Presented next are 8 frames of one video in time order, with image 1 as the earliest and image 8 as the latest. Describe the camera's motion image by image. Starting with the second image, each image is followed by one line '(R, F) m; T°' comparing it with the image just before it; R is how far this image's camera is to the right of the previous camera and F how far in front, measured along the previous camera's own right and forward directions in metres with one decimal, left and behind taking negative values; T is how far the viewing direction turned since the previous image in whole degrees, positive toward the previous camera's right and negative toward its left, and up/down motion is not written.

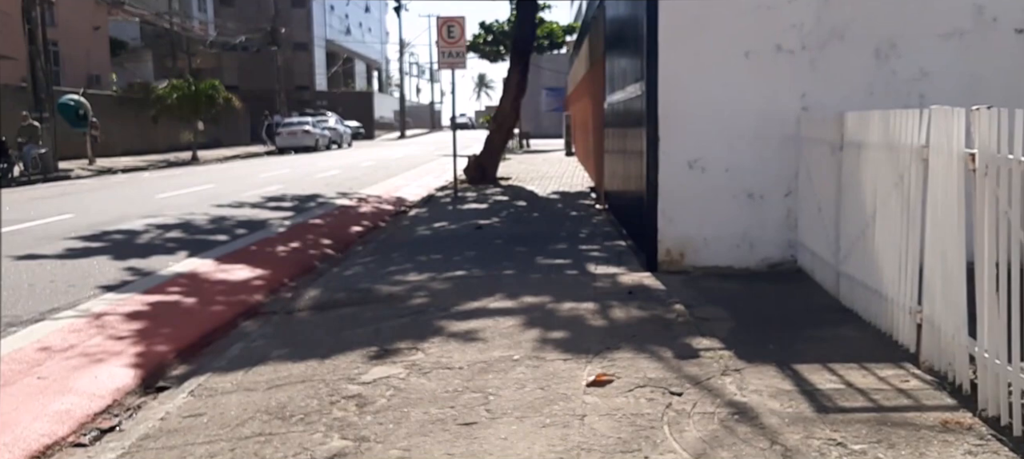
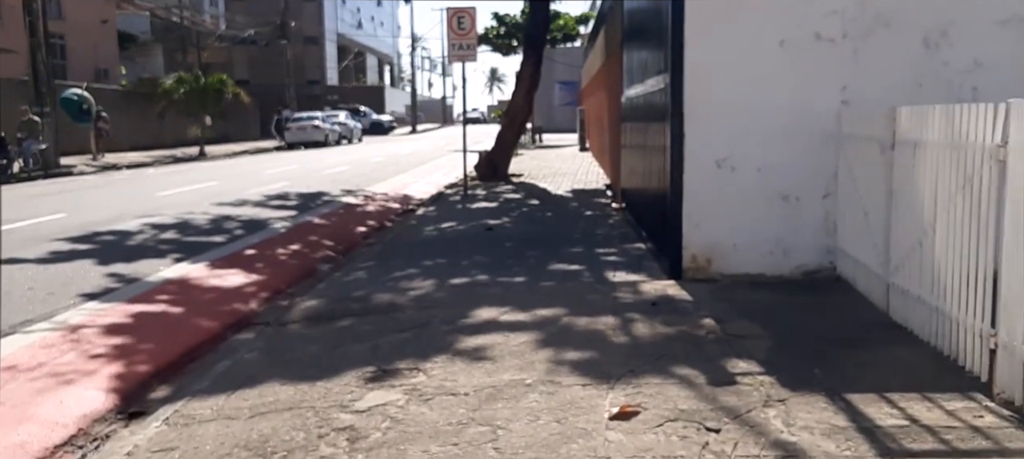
(0.0, +0.6) m; -1°
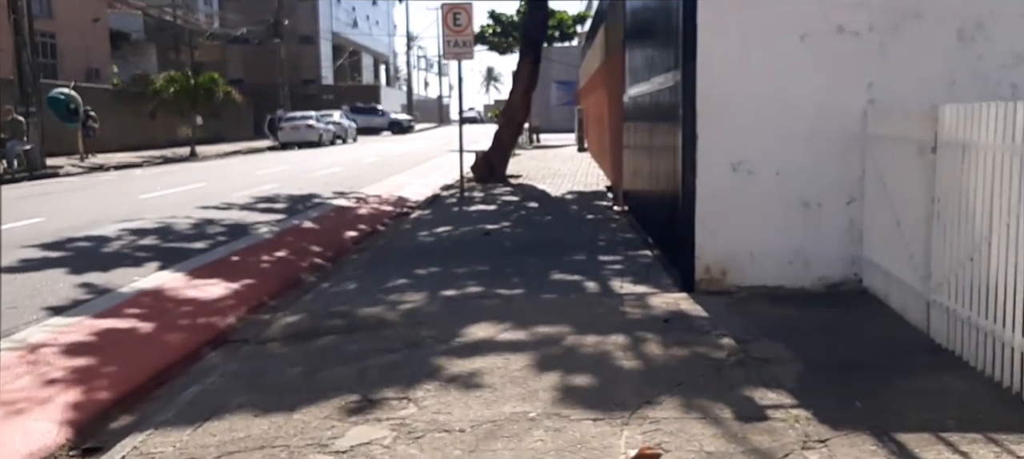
(0.0, +0.6) m; 0°
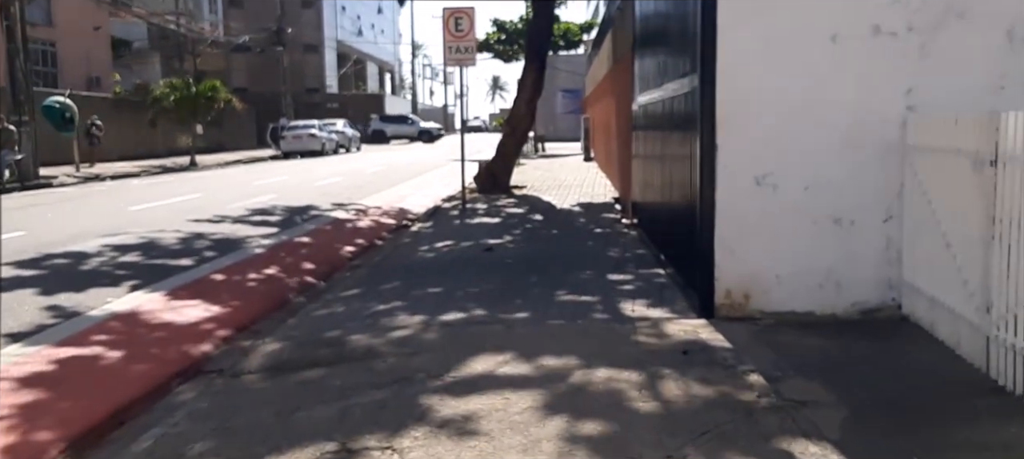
(0.0, +0.7) m; 0°
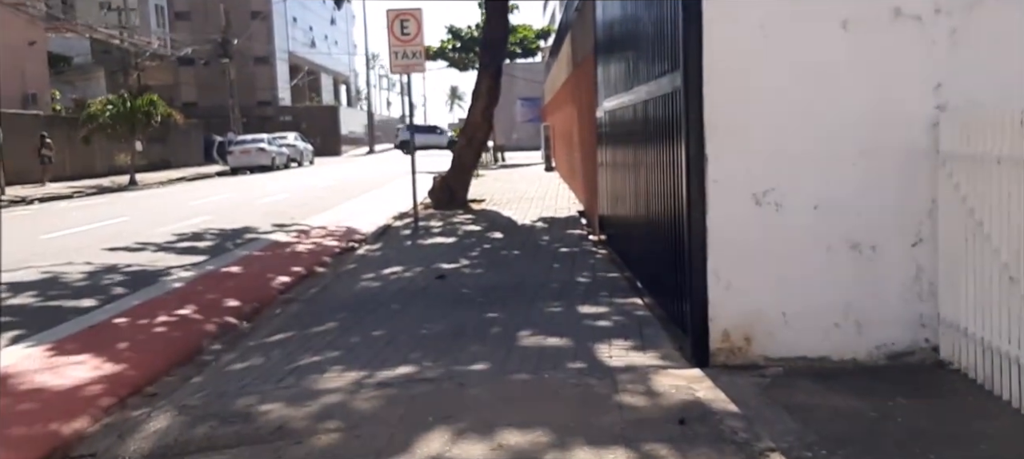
(+0.1, +1.3) m; +2°
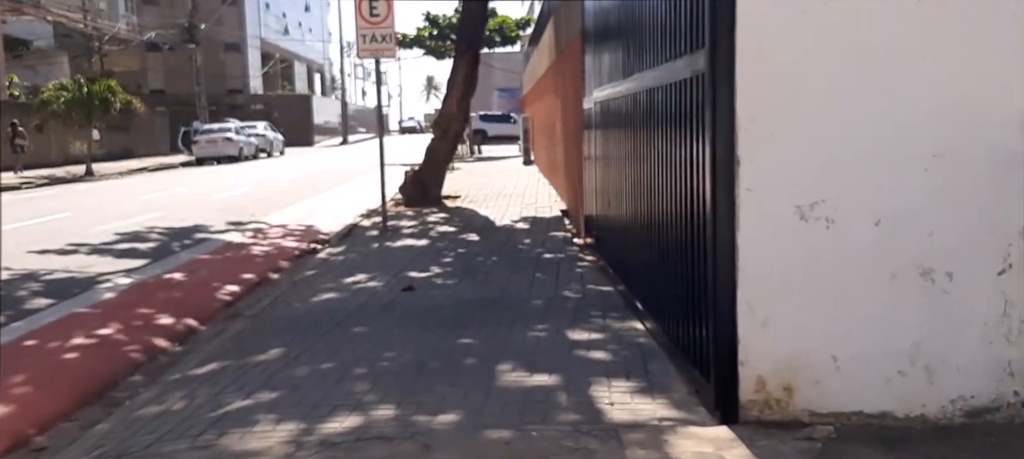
(0.0, +1.2) m; +2°
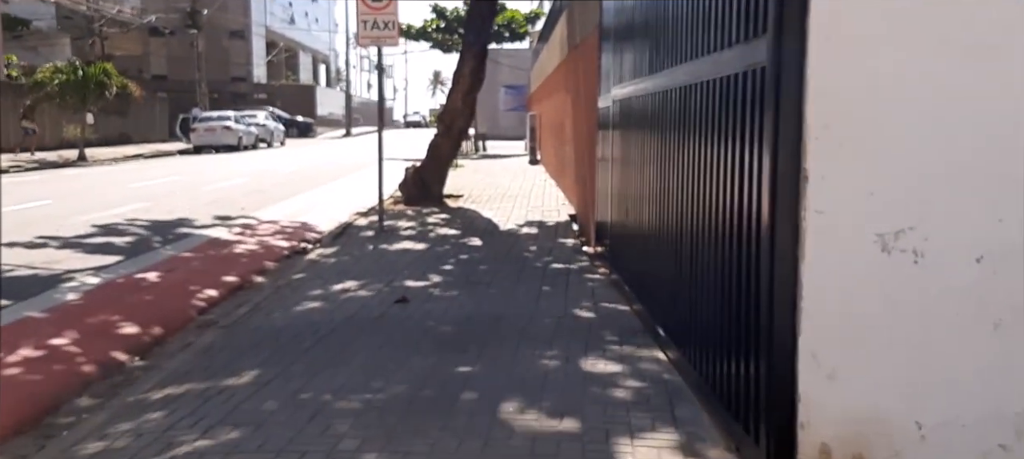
(-0.1, +0.8) m; 0°
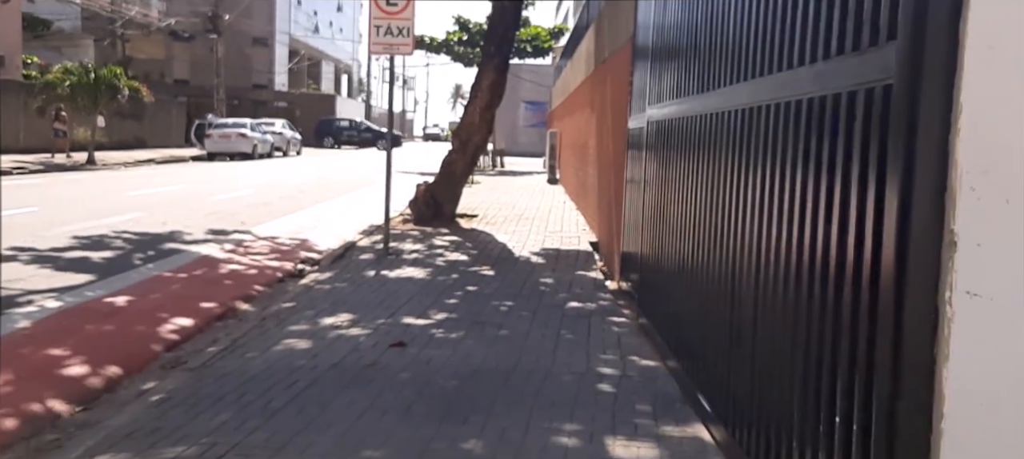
(0.0, +1.1) m; -1°
